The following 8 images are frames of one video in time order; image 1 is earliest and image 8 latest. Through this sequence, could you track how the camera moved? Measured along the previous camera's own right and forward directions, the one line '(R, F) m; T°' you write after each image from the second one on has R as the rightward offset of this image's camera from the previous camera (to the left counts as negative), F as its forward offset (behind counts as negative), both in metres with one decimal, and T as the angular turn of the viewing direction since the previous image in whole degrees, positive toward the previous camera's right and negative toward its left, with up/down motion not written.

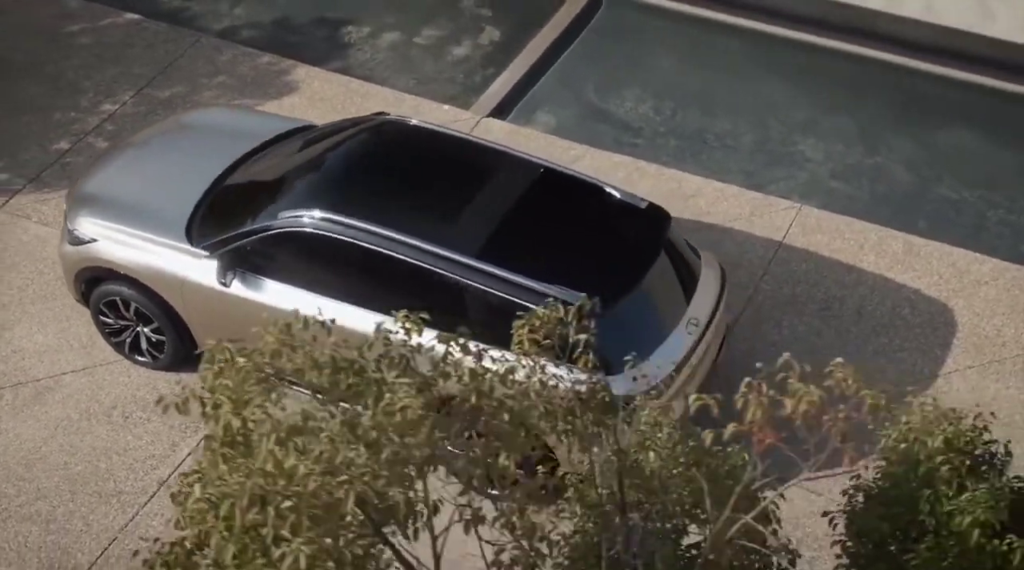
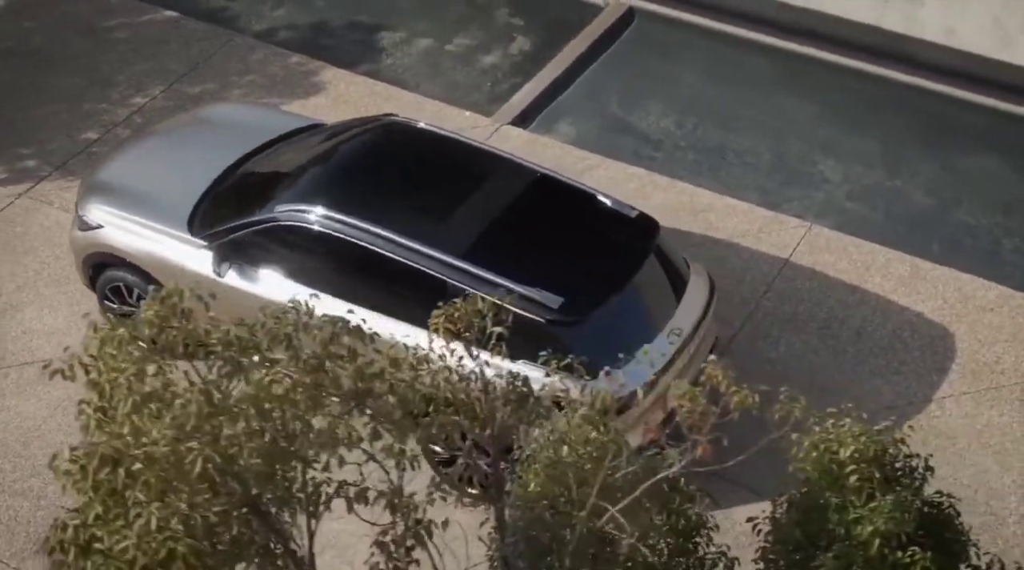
(+0.4, -0.1) m; -3°
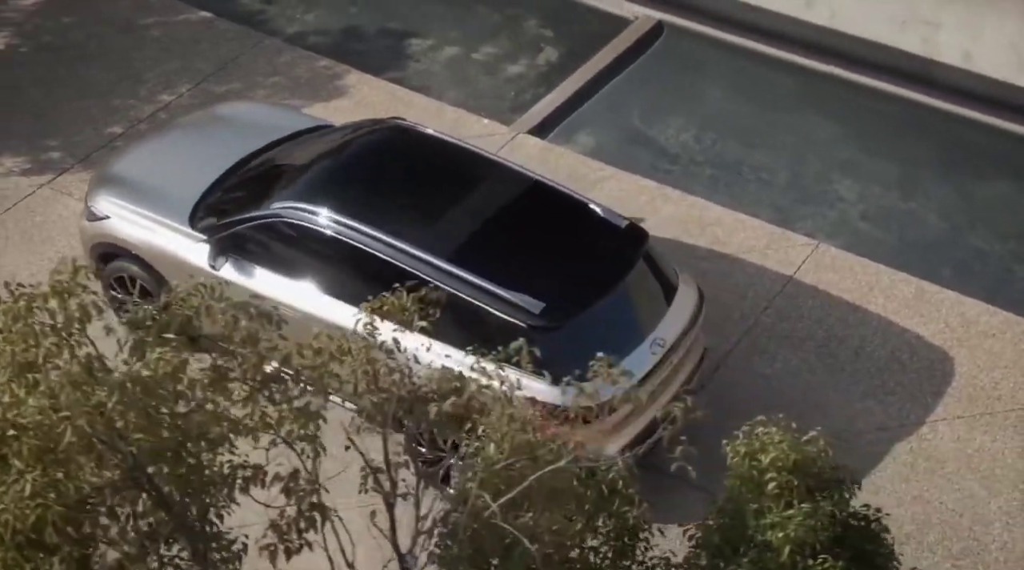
(+0.4, -0.1) m; -2°
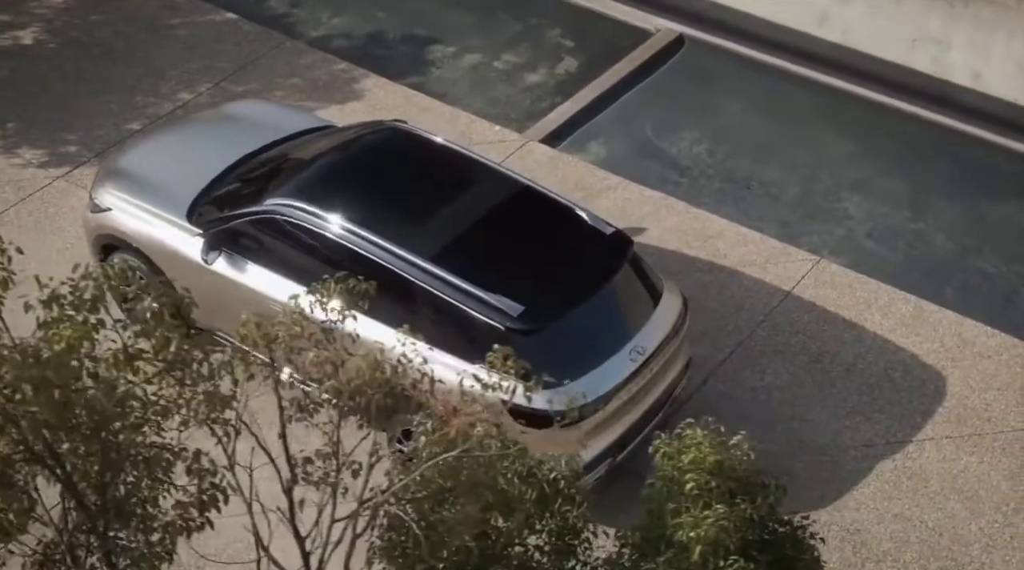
(+0.4, -0.1) m; -2°
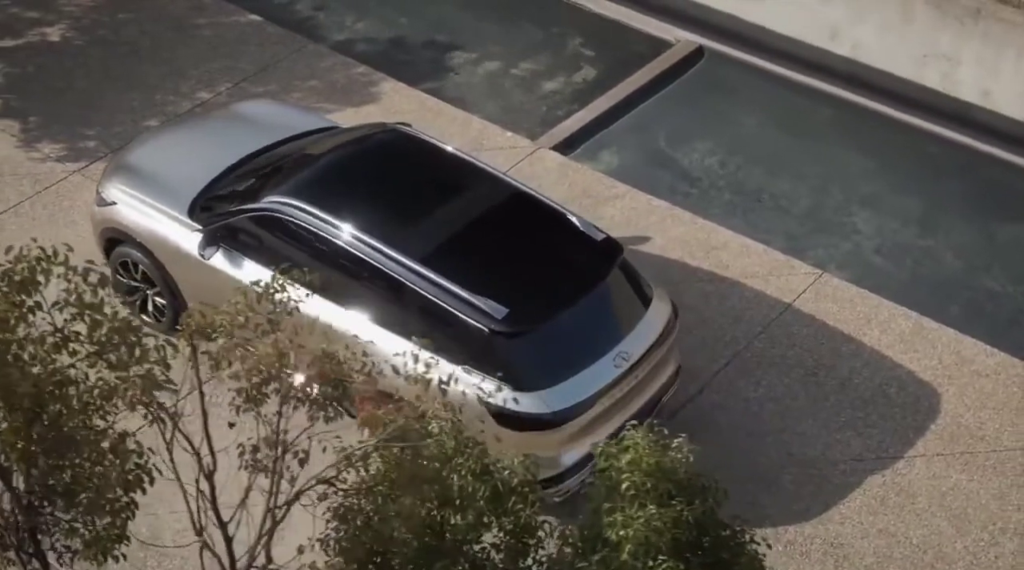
(+0.3, -0.1) m; -2°
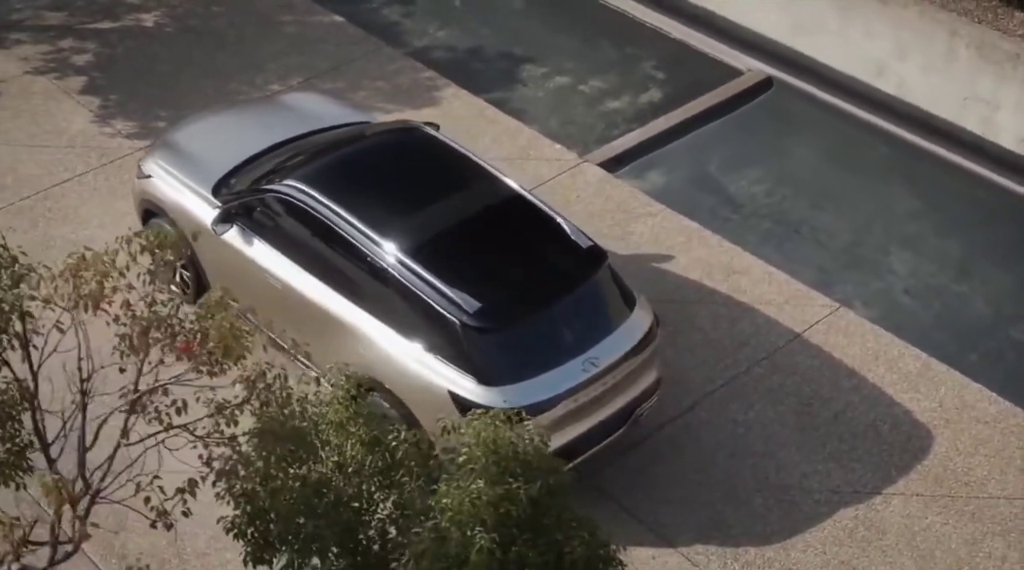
(+0.9, -0.2) m; -6°
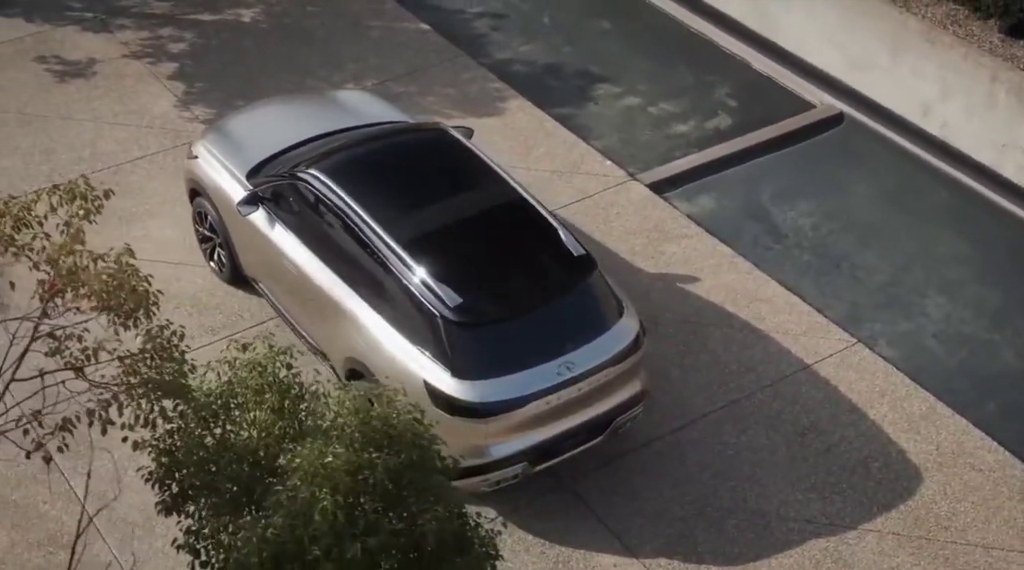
(+0.9, -0.2) m; -6°
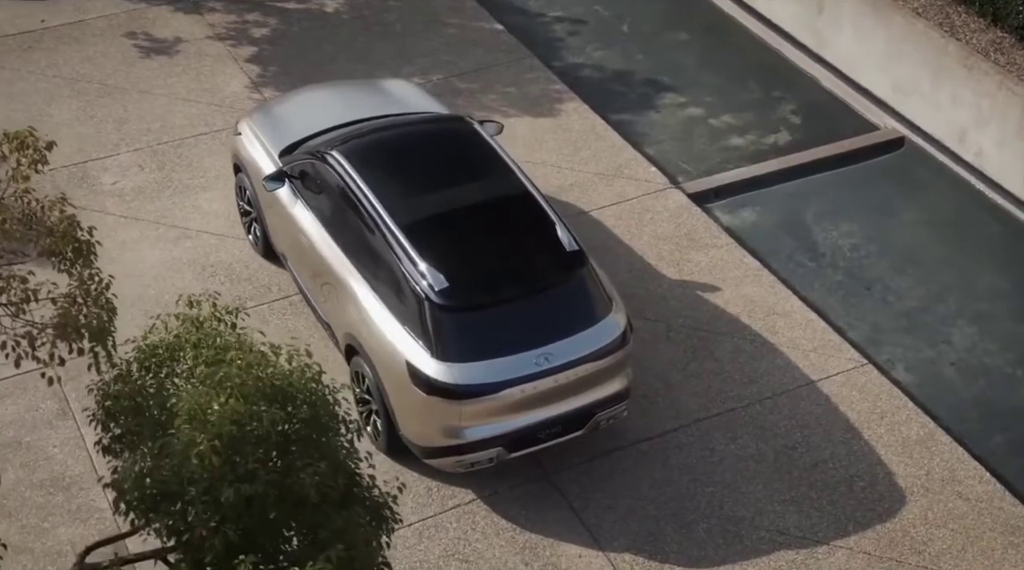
(+0.9, -0.2) m; -6°
